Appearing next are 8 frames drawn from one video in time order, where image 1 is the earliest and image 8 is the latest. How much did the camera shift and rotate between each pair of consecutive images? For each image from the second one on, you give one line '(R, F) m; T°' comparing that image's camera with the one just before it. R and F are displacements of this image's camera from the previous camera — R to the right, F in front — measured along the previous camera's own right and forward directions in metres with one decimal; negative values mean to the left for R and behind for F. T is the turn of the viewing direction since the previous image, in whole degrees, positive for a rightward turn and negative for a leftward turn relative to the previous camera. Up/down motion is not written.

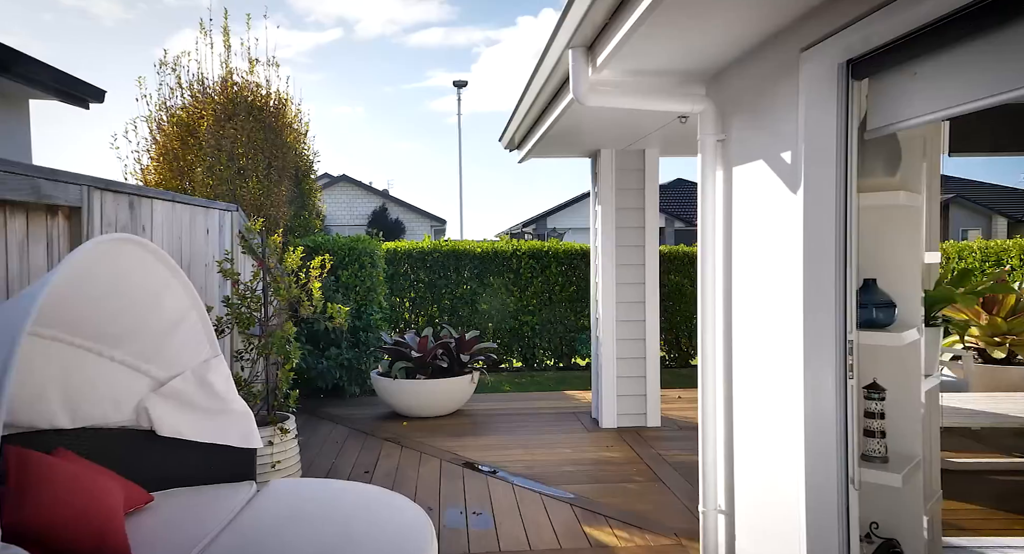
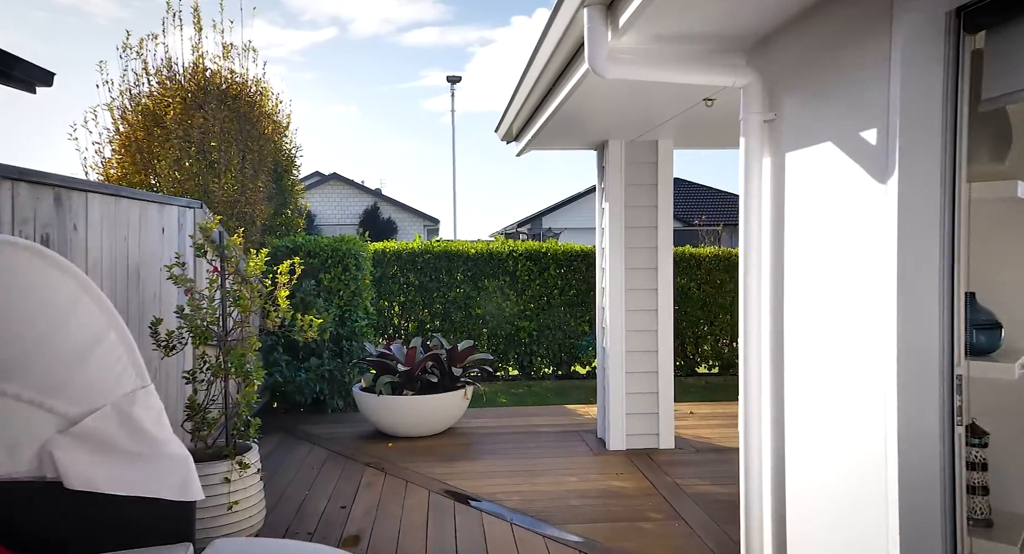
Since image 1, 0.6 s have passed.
(0.0, +0.5) m; 0°
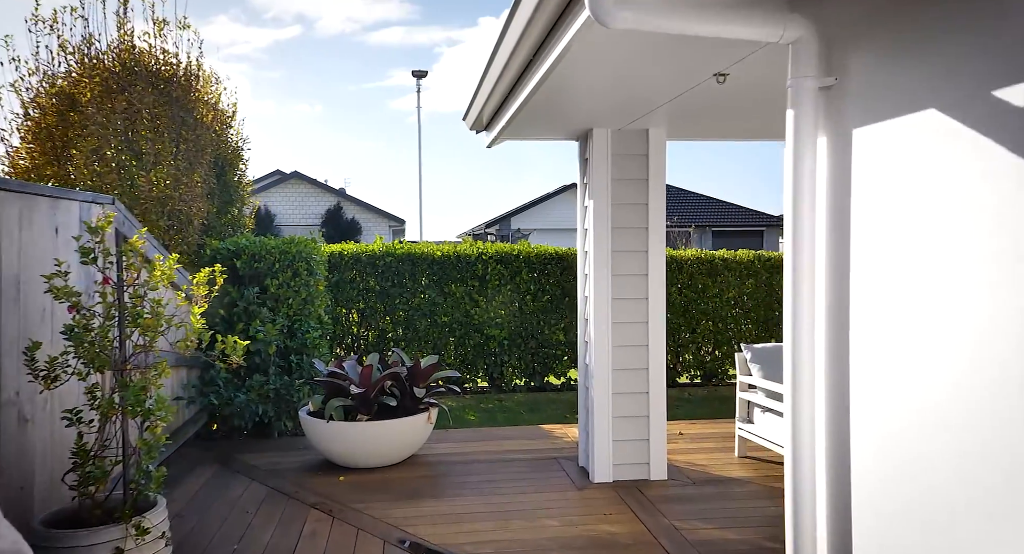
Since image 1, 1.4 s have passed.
(0.0, +0.6) m; +2°
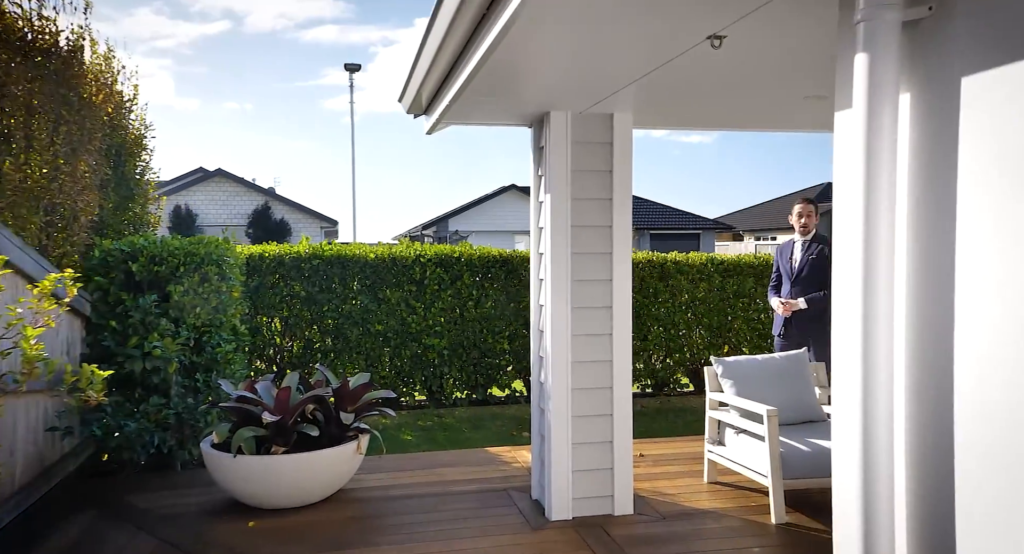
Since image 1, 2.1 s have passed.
(0.0, +0.6) m; +5°
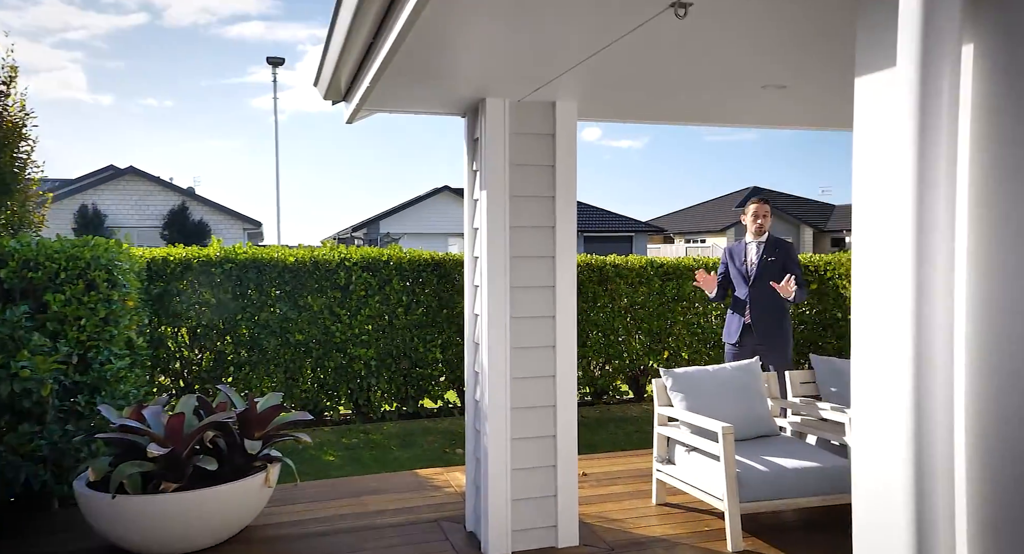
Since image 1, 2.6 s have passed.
(0.0, +0.4) m; +5°
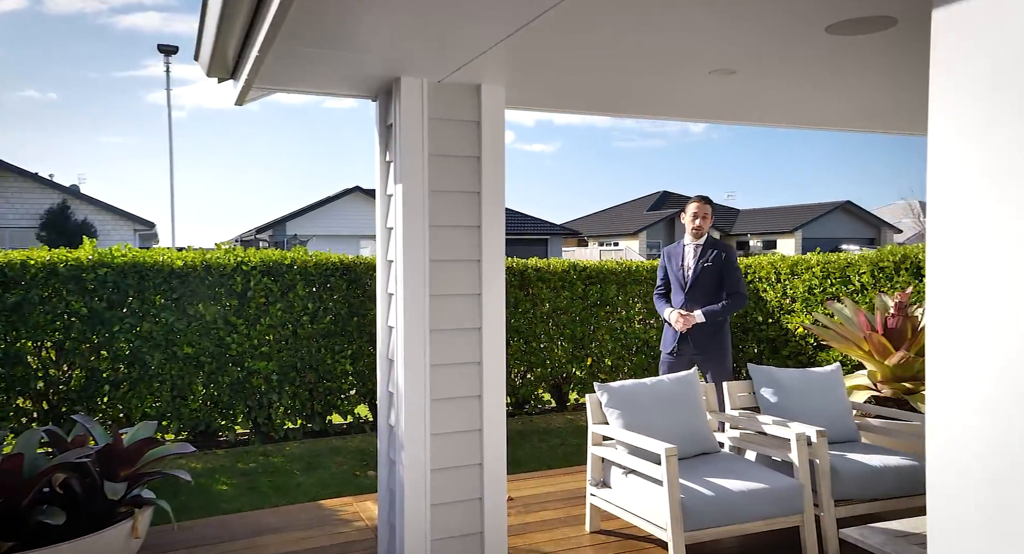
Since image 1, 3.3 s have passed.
(0.0, +0.4) m; +6°
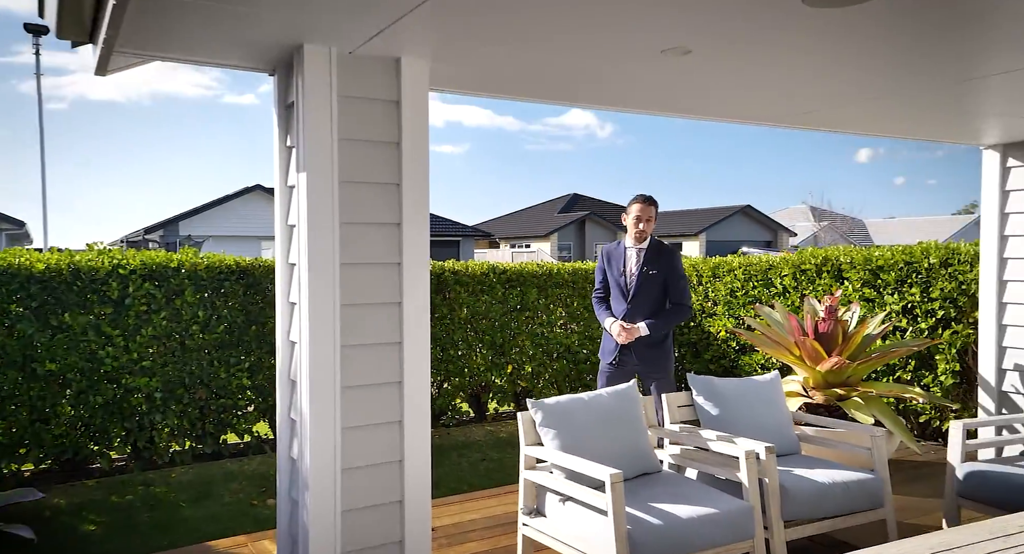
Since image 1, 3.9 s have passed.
(-0.1, +0.4) m; +7°
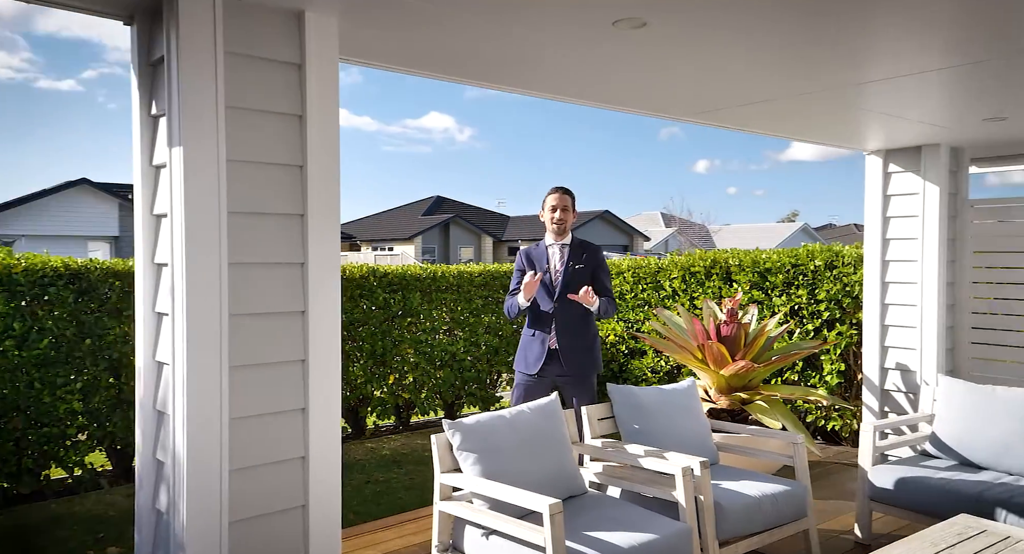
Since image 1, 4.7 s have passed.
(-0.2, +0.4) m; +10°
